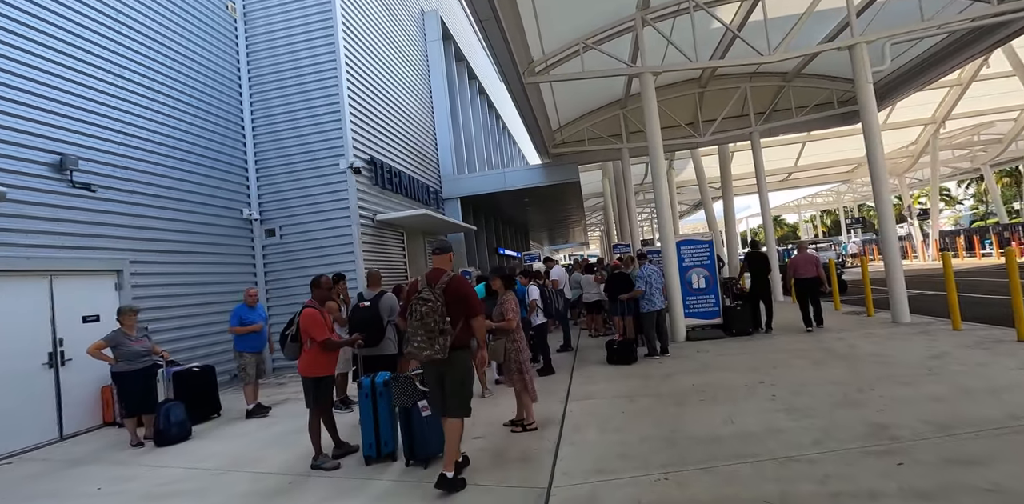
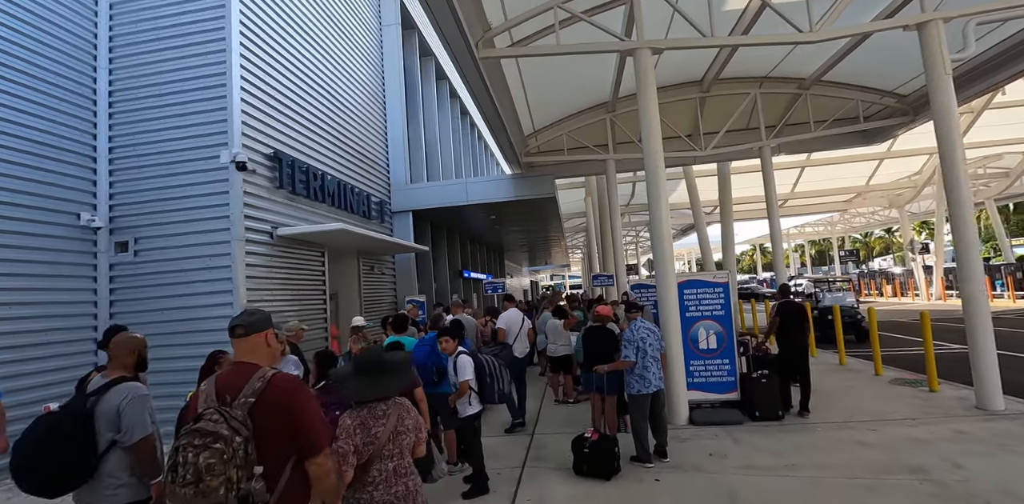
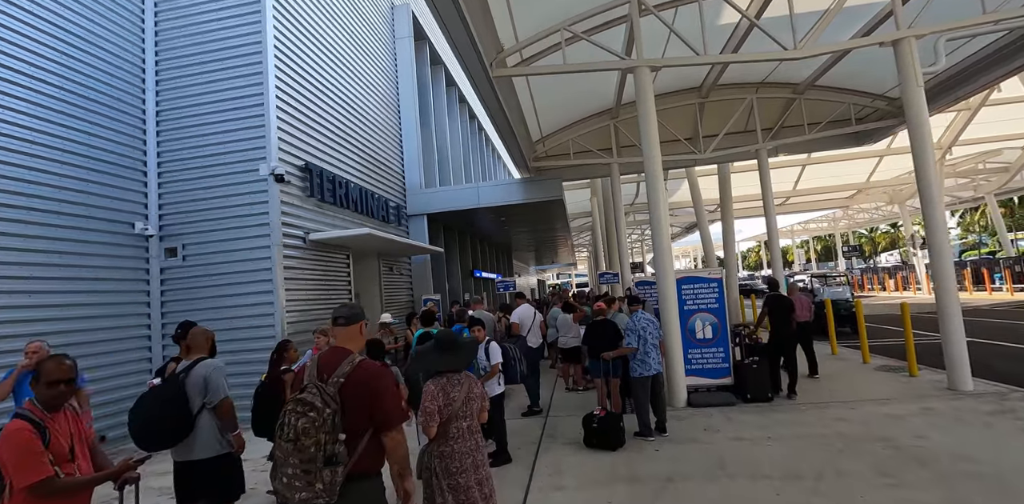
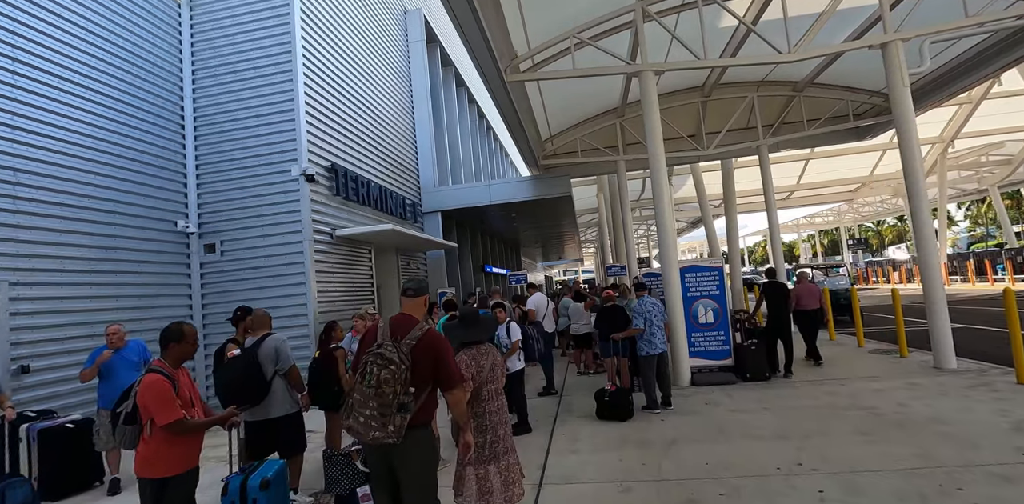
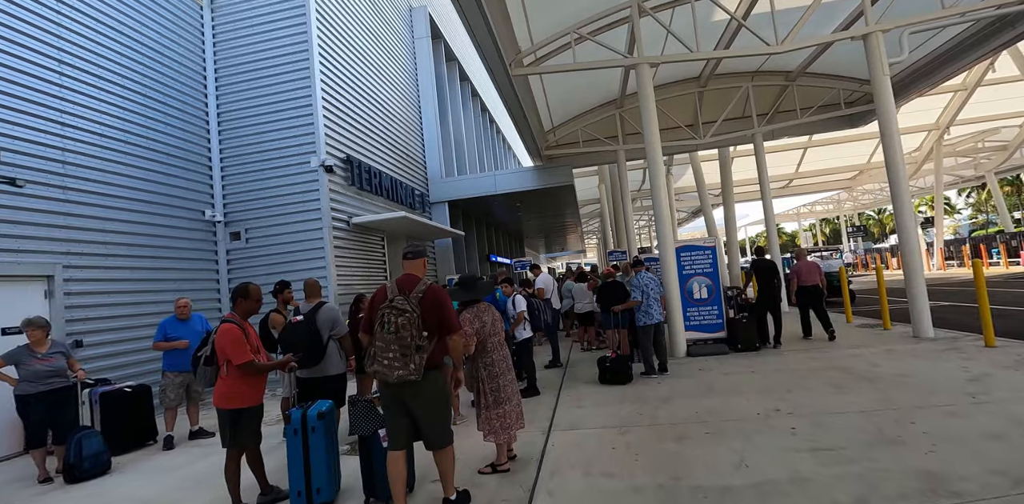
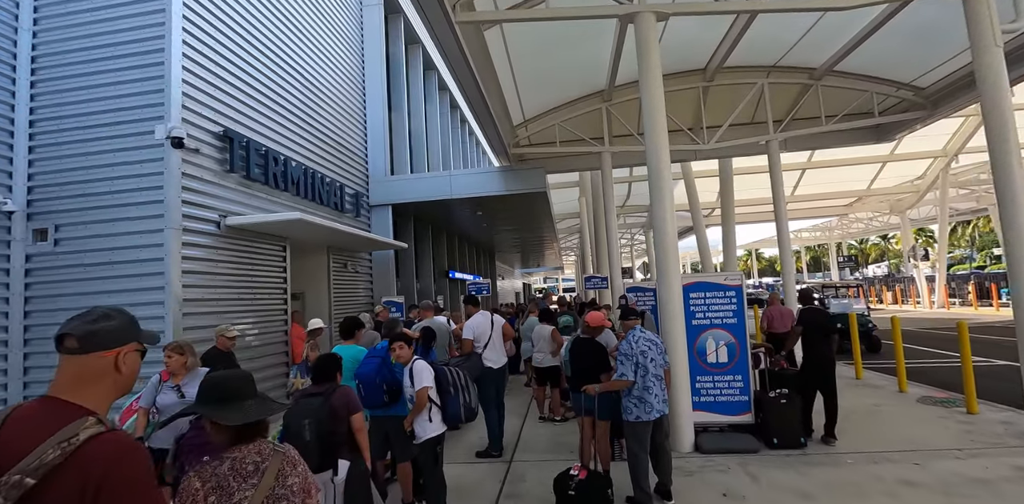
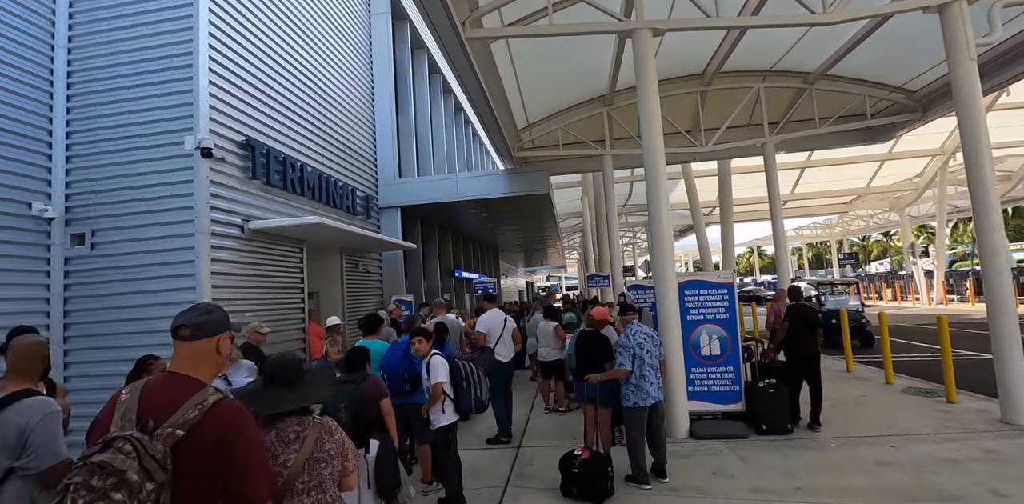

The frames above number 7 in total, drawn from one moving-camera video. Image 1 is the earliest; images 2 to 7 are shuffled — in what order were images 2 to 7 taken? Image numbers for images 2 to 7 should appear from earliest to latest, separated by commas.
5, 4, 3, 2, 7, 6
